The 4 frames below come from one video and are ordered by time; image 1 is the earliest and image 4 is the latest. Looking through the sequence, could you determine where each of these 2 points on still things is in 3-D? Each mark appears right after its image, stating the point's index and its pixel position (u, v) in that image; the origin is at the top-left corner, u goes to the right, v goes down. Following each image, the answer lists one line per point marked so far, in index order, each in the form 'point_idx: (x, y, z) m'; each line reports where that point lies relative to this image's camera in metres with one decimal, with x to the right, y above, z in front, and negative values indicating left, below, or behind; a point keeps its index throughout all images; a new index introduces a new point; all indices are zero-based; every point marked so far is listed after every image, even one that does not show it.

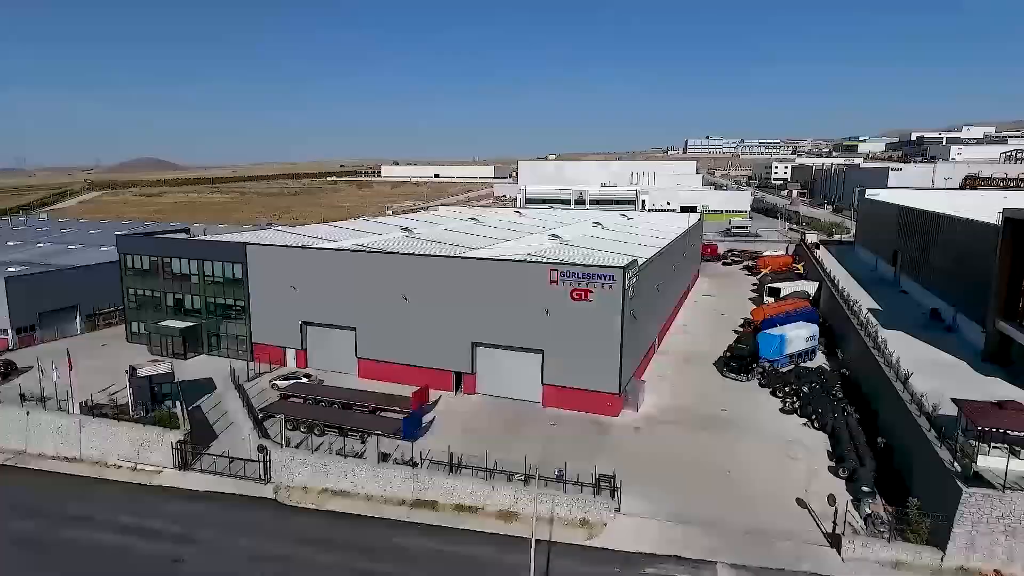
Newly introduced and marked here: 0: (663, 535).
0: (+3.8, -6.4, +16.2) m
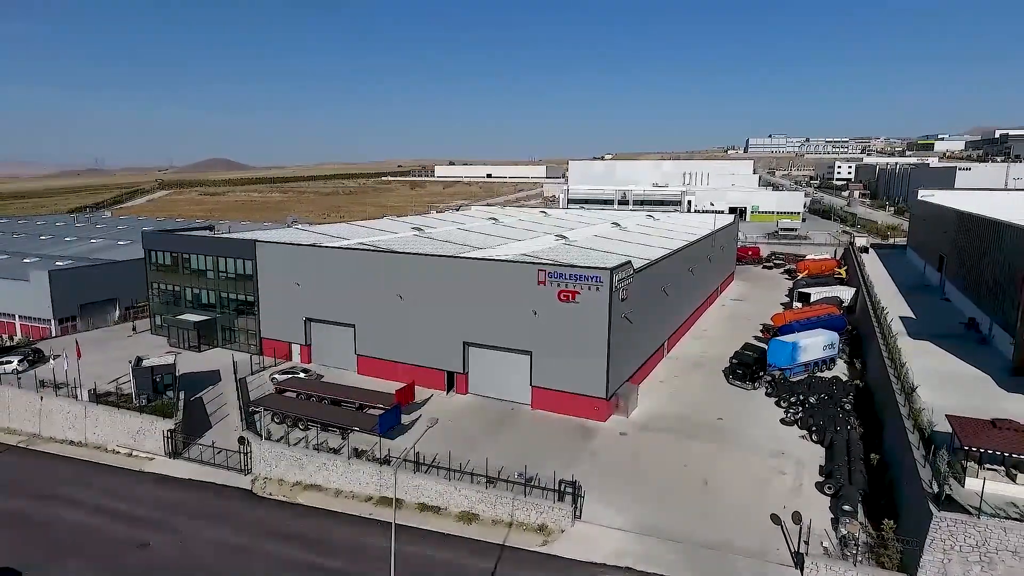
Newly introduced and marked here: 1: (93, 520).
0: (+2.7, -6.5, +15.7) m
1: (-11.7, -6.4, +17.4) m
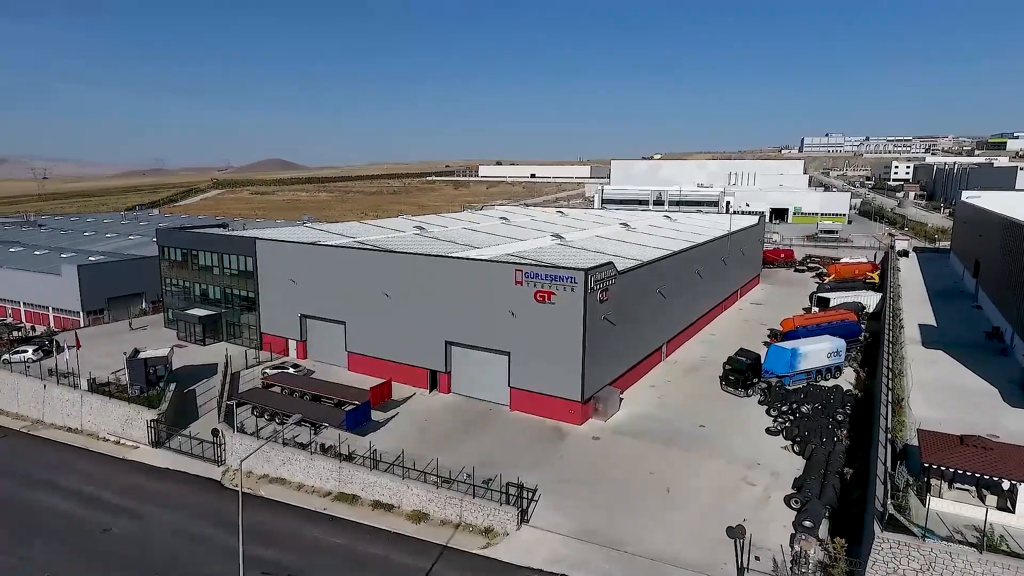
0: (+1.2, -6.5, +15.4) m
1: (-12.9, -6.3, +18.2) m
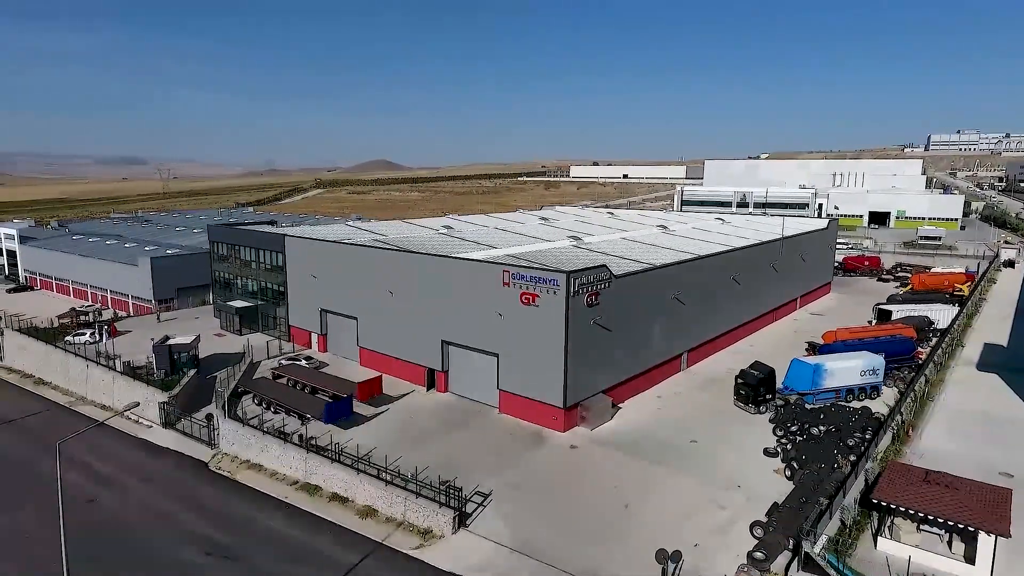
0: (-0.5, -6.6, +15.1) m
1: (-14.1, -5.9, +20.0) m
